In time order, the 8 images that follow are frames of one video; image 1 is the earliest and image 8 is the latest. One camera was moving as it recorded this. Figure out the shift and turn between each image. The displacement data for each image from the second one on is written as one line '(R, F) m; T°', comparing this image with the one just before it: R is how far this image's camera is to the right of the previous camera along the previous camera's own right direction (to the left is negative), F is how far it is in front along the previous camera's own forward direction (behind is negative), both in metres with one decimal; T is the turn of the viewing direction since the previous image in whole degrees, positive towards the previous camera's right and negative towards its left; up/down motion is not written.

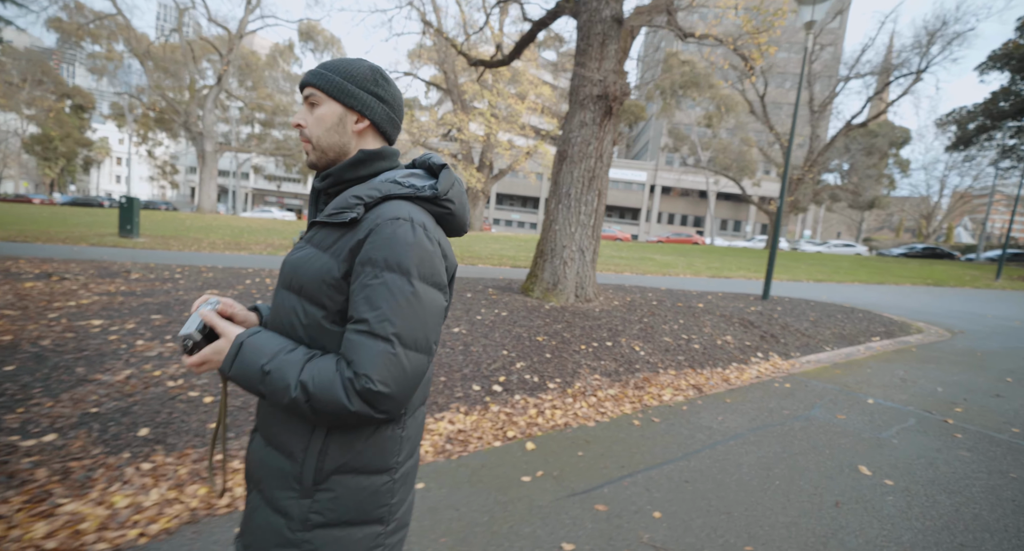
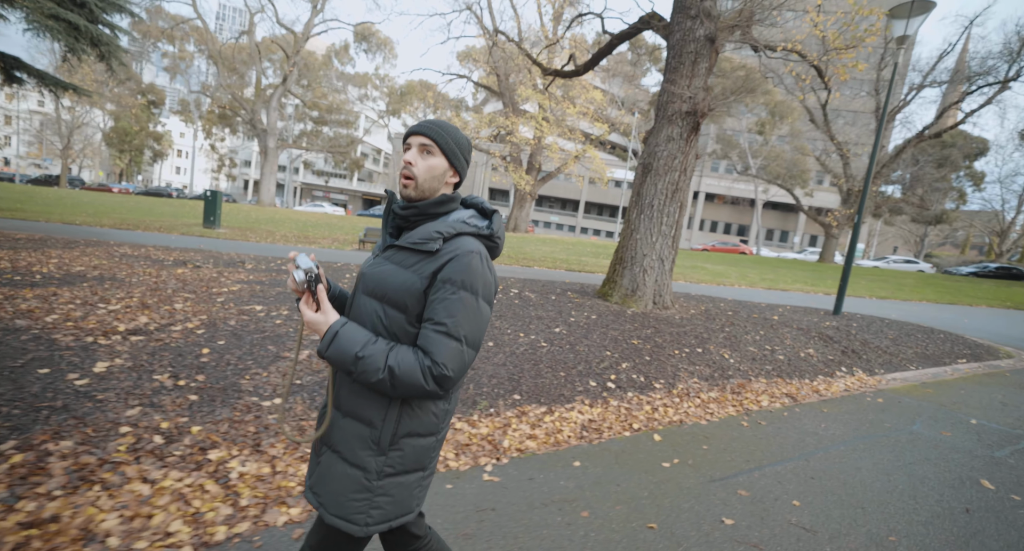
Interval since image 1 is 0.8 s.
(-0.8, -0.5) m; -4°
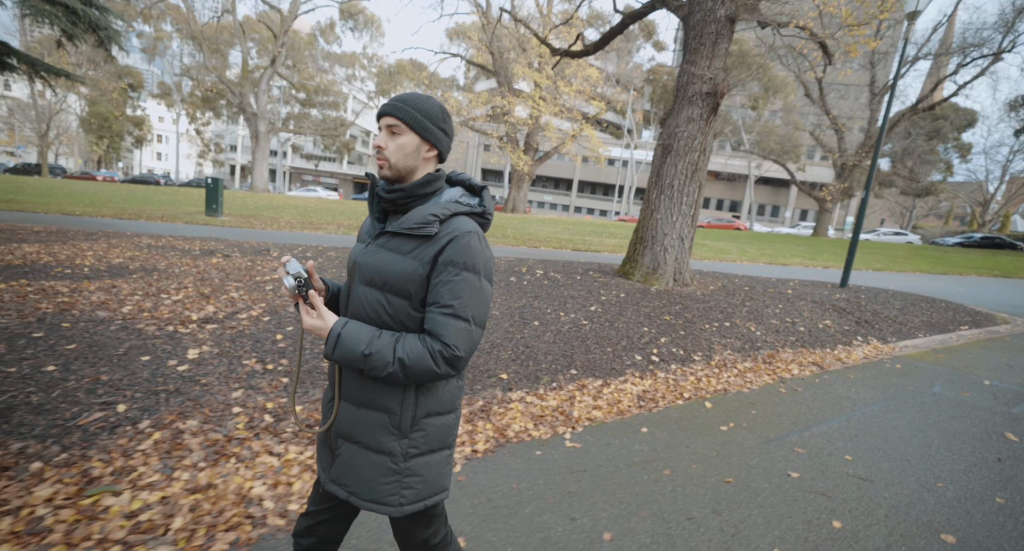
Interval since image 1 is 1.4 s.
(-0.6, -0.3) m; +1°
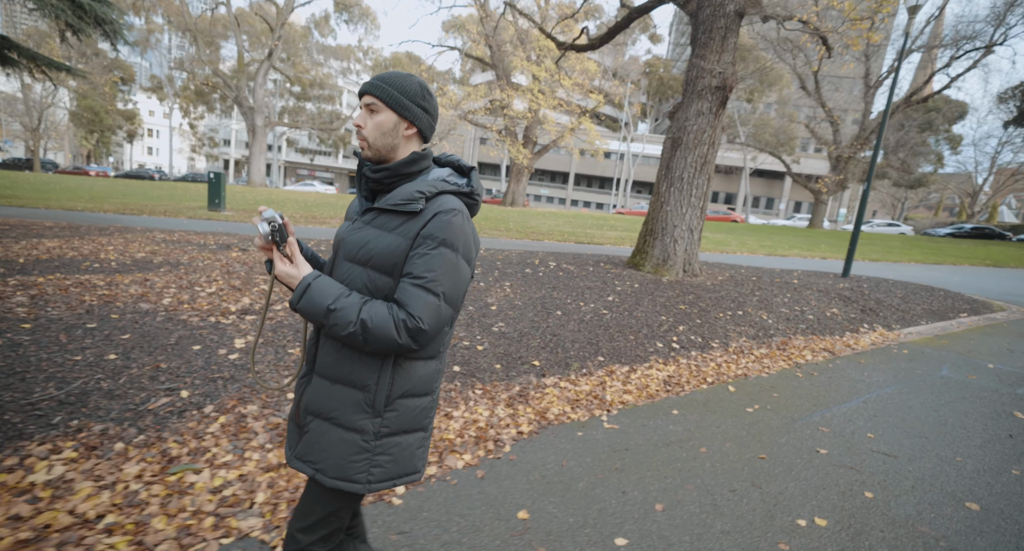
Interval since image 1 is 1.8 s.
(-0.3, -0.2) m; +1°
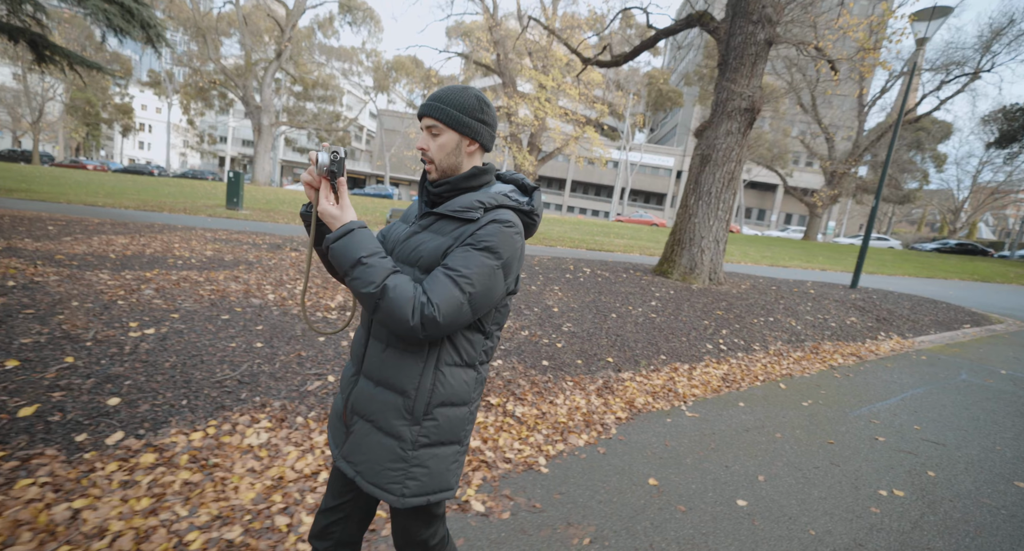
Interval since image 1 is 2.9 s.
(-0.9, -0.5) m; +1°
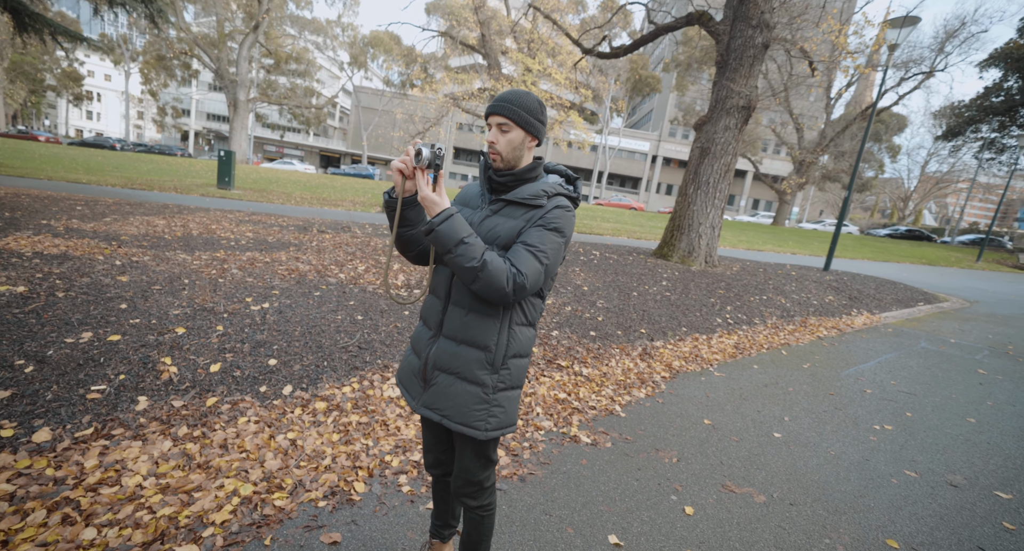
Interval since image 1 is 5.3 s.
(-0.9, -0.7) m; +3°
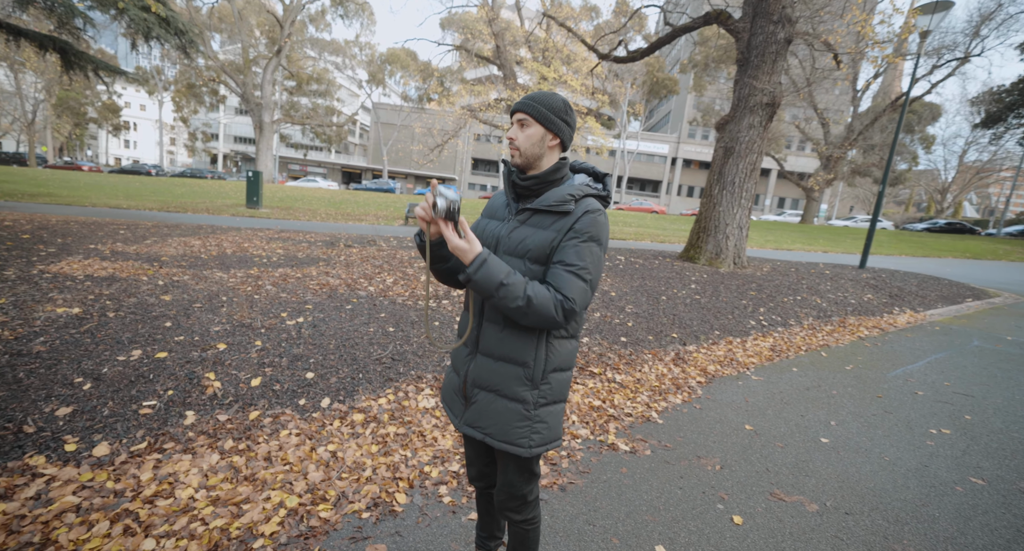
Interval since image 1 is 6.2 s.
(-0.1, 0.0) m; -2°
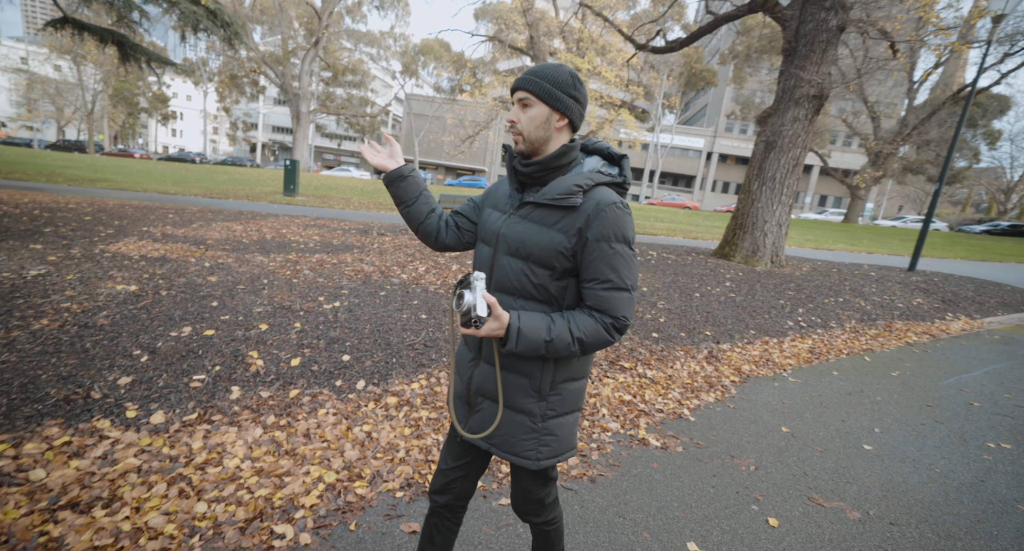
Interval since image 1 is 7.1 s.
(0.0, 0.0) m; -3°
